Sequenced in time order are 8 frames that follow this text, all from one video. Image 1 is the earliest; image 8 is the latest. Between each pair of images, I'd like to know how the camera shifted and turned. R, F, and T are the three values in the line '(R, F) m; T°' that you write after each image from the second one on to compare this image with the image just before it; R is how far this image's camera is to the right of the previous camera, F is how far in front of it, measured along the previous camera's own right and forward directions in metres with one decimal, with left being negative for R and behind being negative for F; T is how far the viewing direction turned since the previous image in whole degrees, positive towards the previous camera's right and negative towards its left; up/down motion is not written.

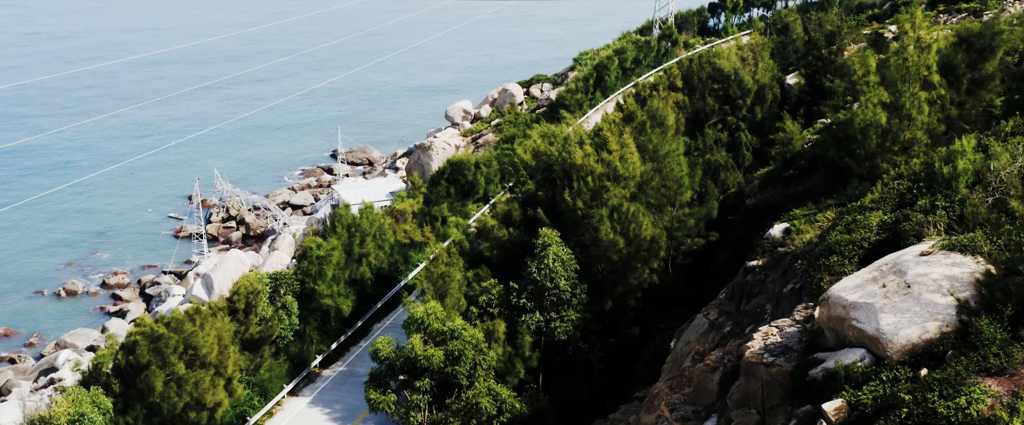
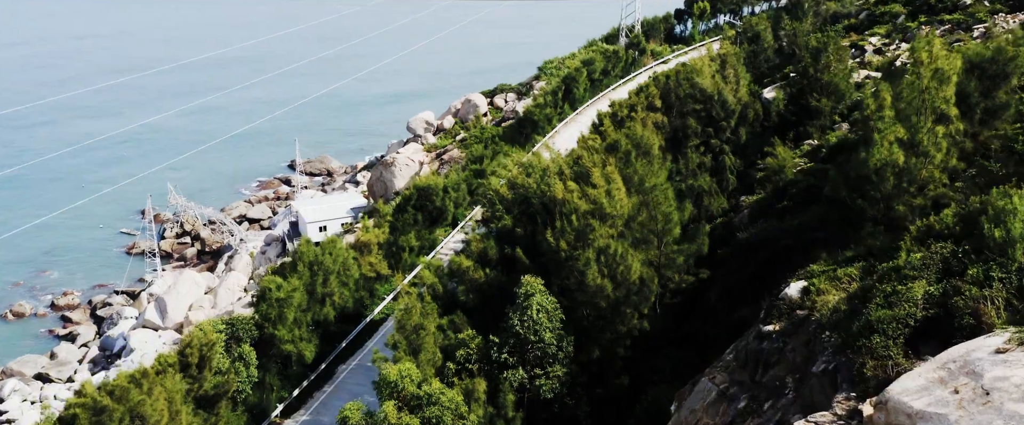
(-0.4, +2.2) m; +2°
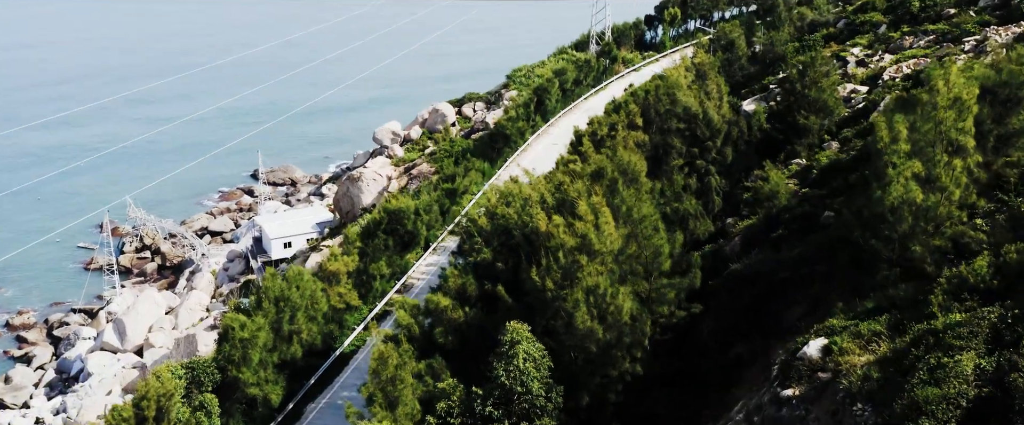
(-0.4, +1.8) m; +2°
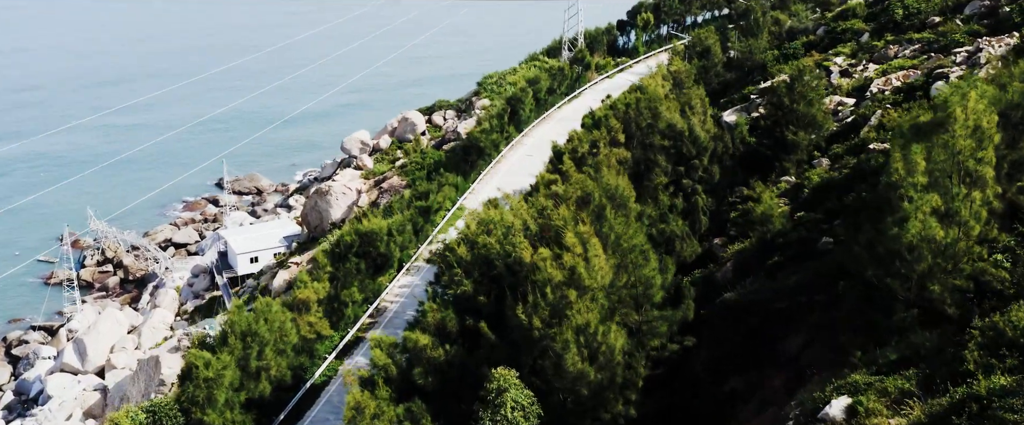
(-0.3, +1.5) m; +2°
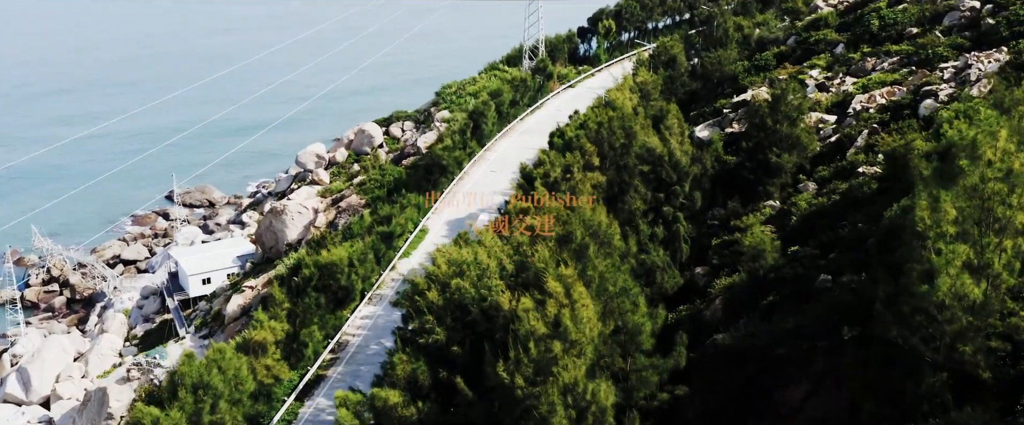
(-0.4, +2.0) m; +2°
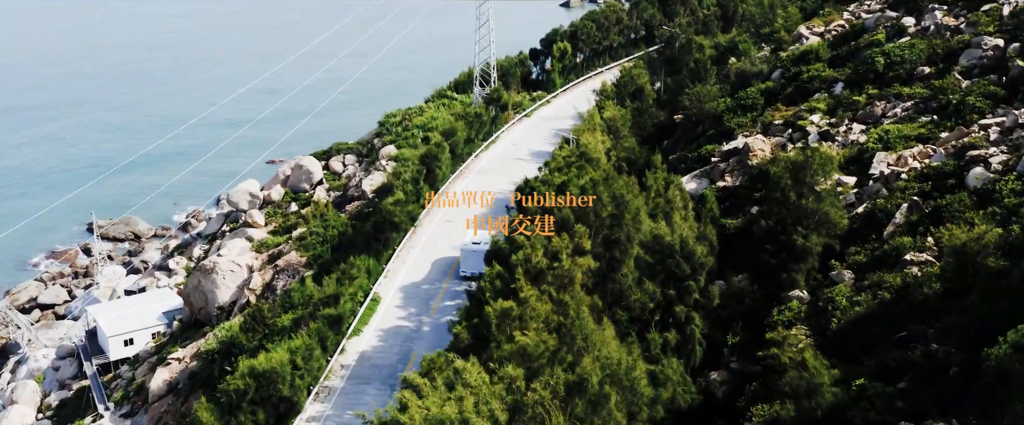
(-0.9, +5.4) m; +3°
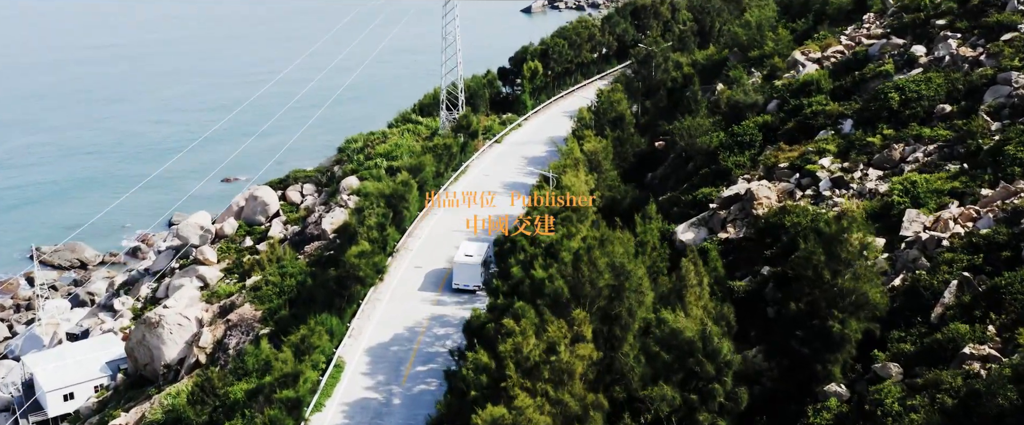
(-0.6, +4.0) m; +2°
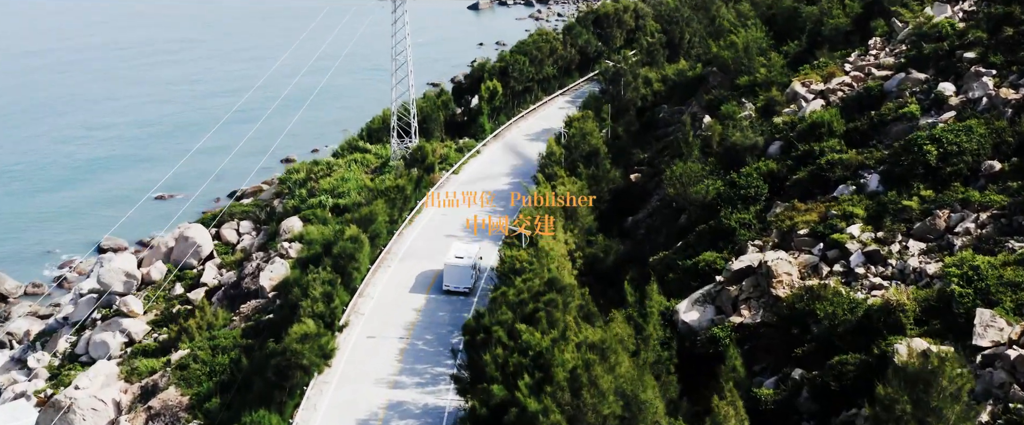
(-0.6, +5.7) m; +3°
